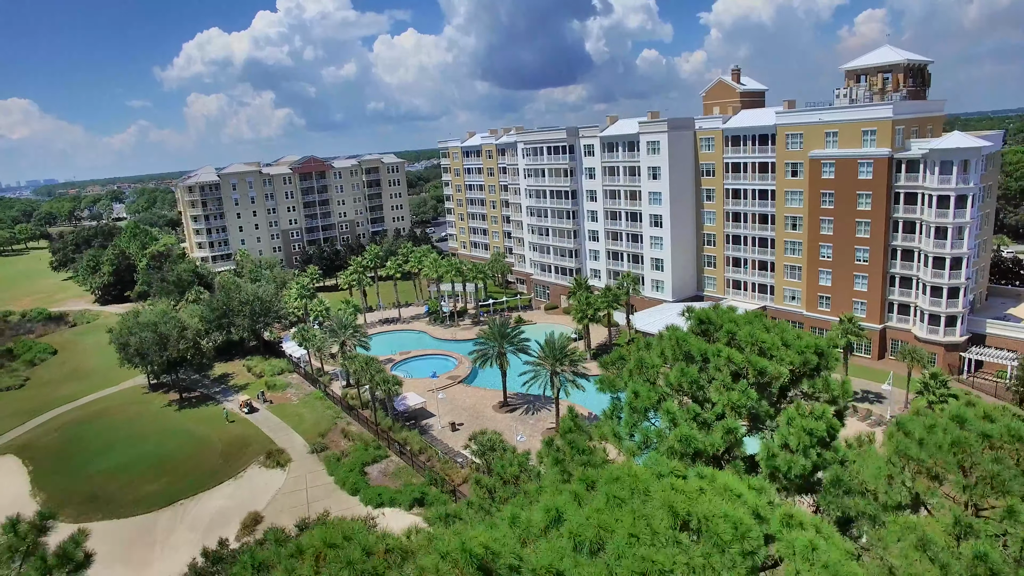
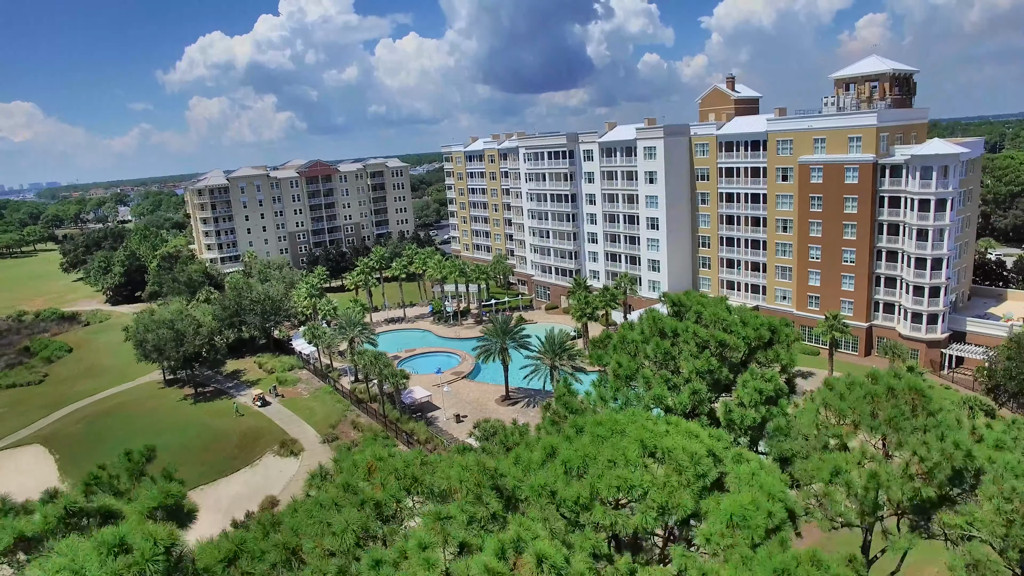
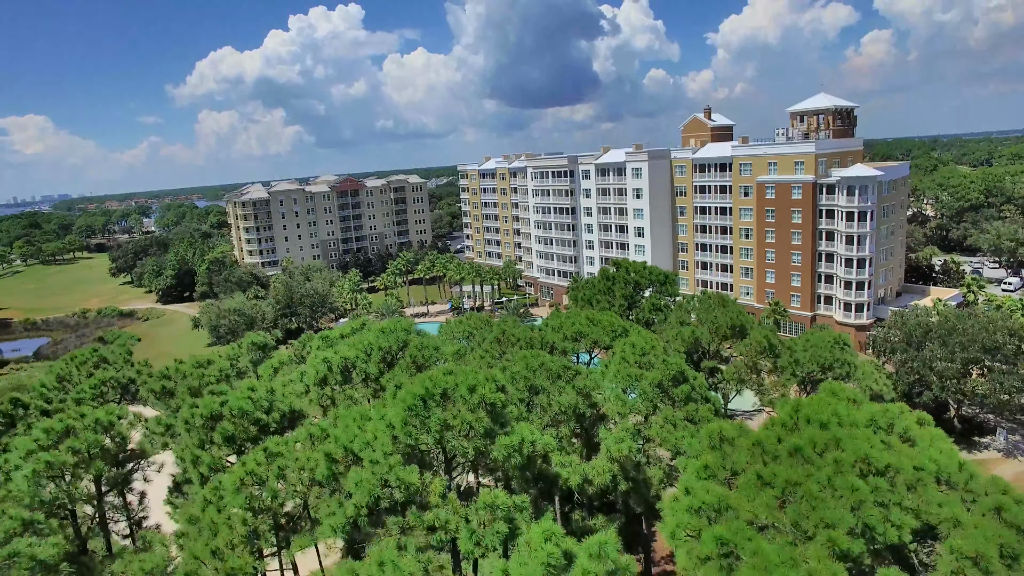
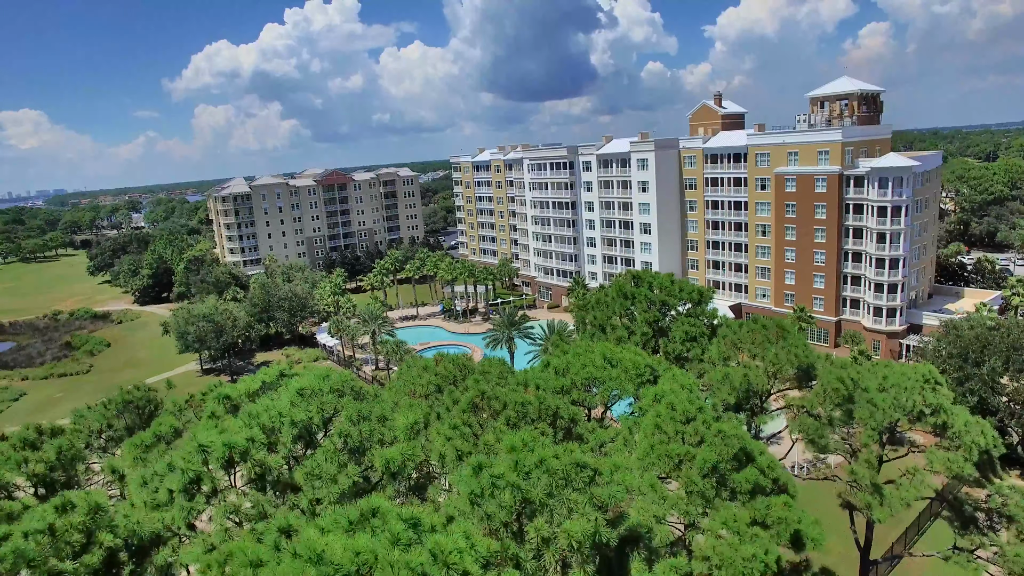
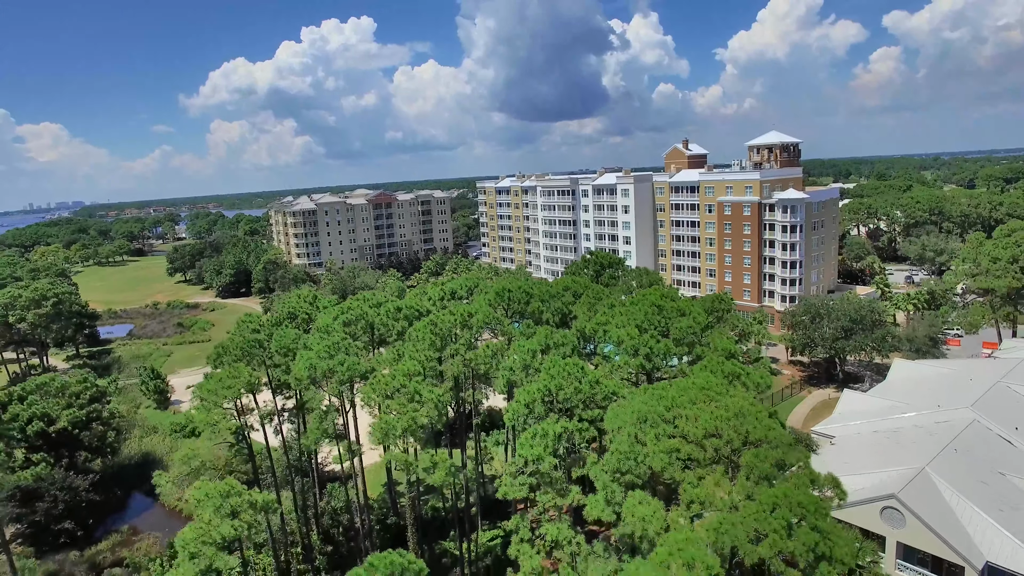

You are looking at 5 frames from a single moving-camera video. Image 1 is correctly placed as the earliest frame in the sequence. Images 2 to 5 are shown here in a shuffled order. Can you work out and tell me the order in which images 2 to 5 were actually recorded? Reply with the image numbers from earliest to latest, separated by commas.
2, 4, 3, 5
